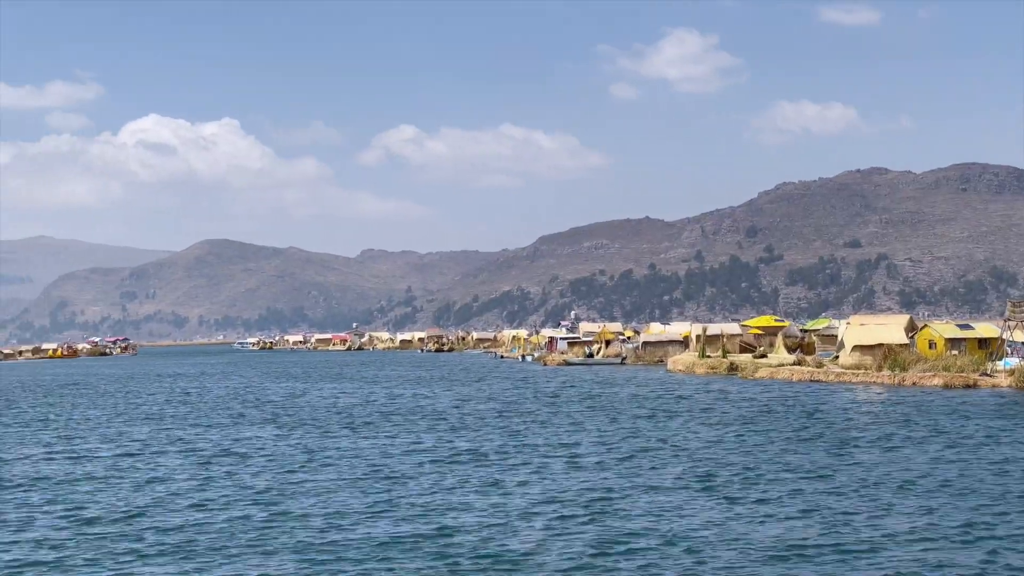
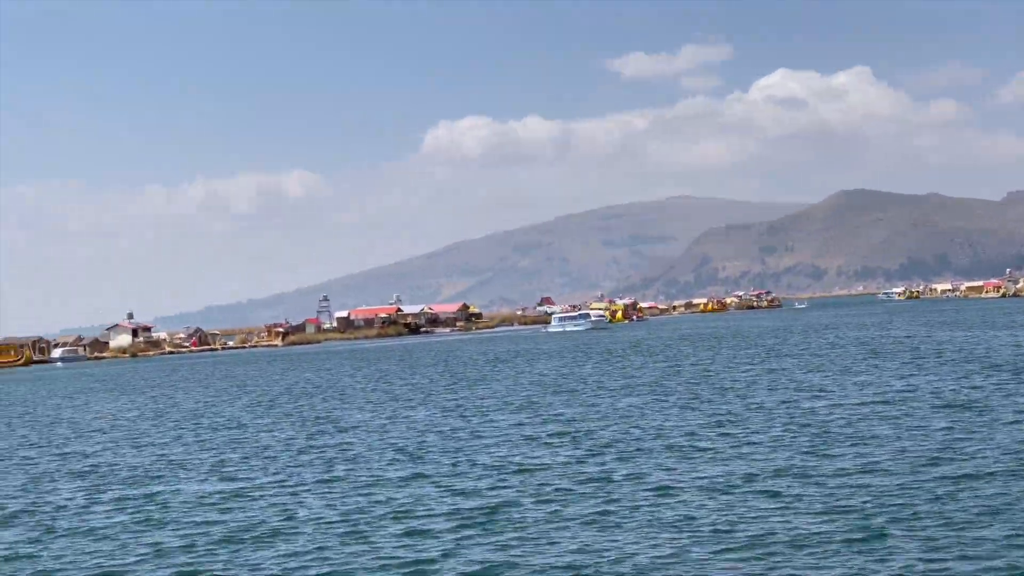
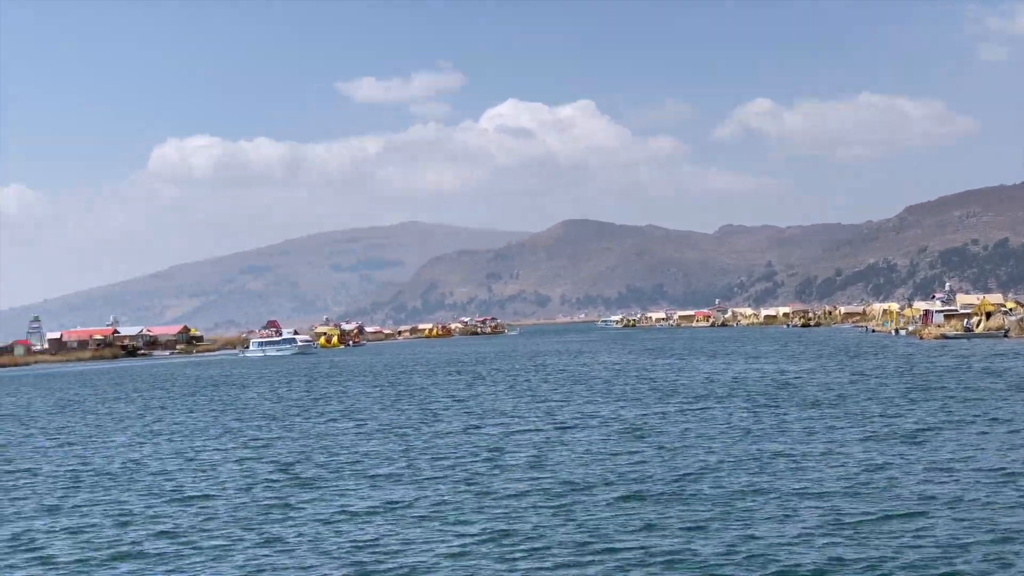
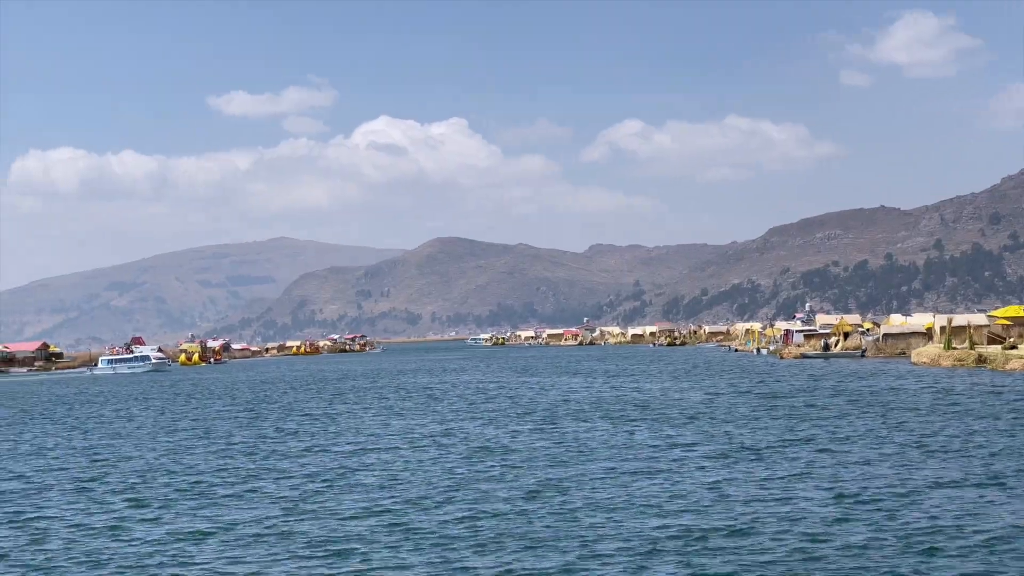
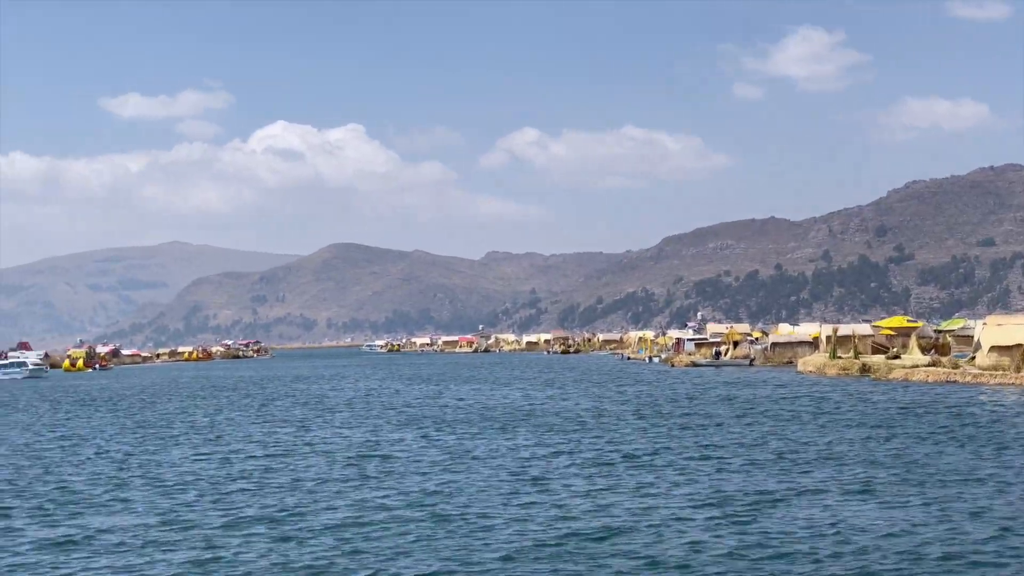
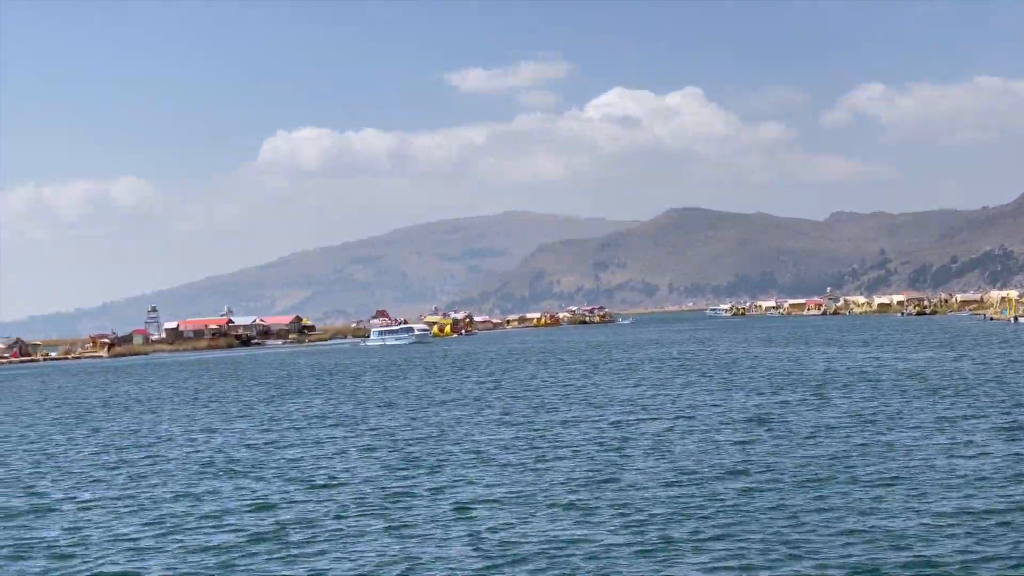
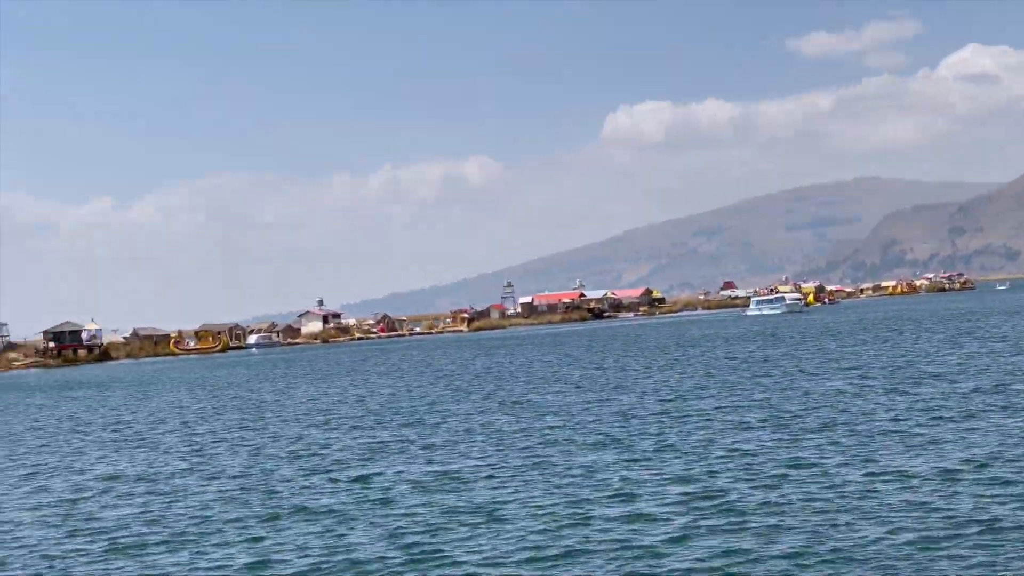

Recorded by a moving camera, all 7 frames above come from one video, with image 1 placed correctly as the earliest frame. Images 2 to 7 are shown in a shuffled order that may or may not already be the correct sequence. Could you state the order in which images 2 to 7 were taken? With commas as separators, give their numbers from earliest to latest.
5, 4, 3, 6, 2, 7
